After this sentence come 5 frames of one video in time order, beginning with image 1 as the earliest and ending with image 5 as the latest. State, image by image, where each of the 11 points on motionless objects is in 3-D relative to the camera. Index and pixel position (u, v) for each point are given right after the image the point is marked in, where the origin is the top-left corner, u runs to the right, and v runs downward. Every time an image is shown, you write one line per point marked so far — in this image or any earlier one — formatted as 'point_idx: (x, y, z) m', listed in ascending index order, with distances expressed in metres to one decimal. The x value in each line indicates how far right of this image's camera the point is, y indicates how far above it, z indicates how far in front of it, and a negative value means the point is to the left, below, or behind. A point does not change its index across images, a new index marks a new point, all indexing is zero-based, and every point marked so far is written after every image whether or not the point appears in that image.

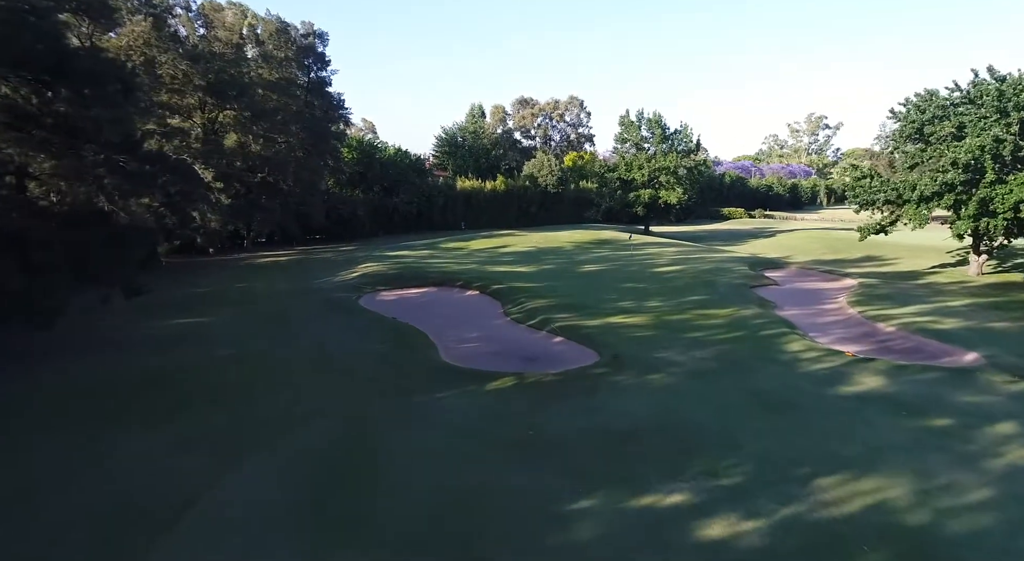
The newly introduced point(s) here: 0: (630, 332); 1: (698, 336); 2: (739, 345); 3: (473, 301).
0: (+2.7, -1.2, +16.2) m
1: (+4.2, -1.3, +16.1) m
2: (+4.9, -1.4, +15.2) m
3: (-1.1, -0.6, +19.9) m
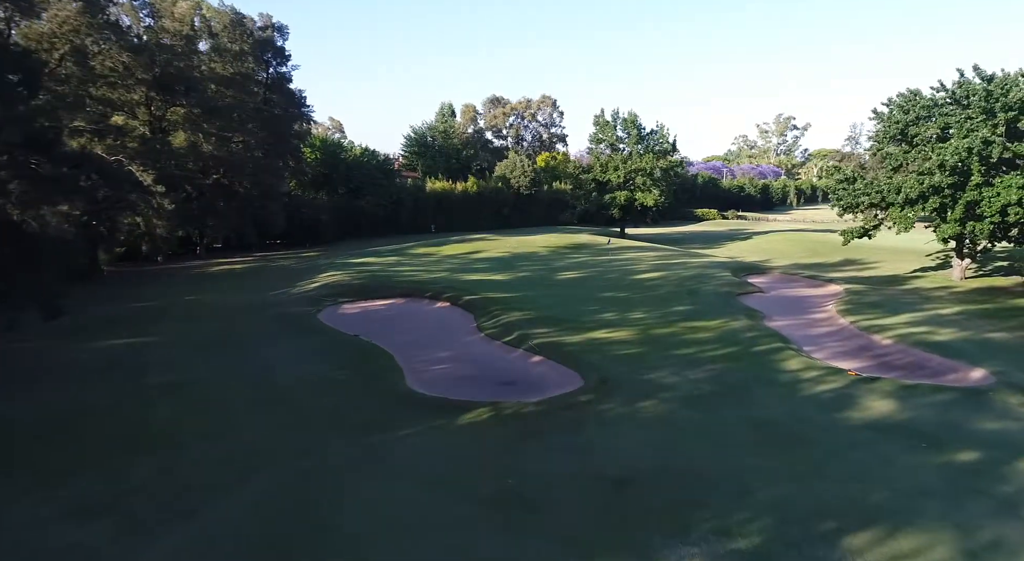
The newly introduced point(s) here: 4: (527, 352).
0: (+2.2, -1.5, +14.9) m
1: (+3.7, -1.5, +14.8) m
2: (+4.4, -1.7, +14.0) m
3: (-1.8, -0.9, +18.4) m
4: (+0.3, -1.5, +14.9) m
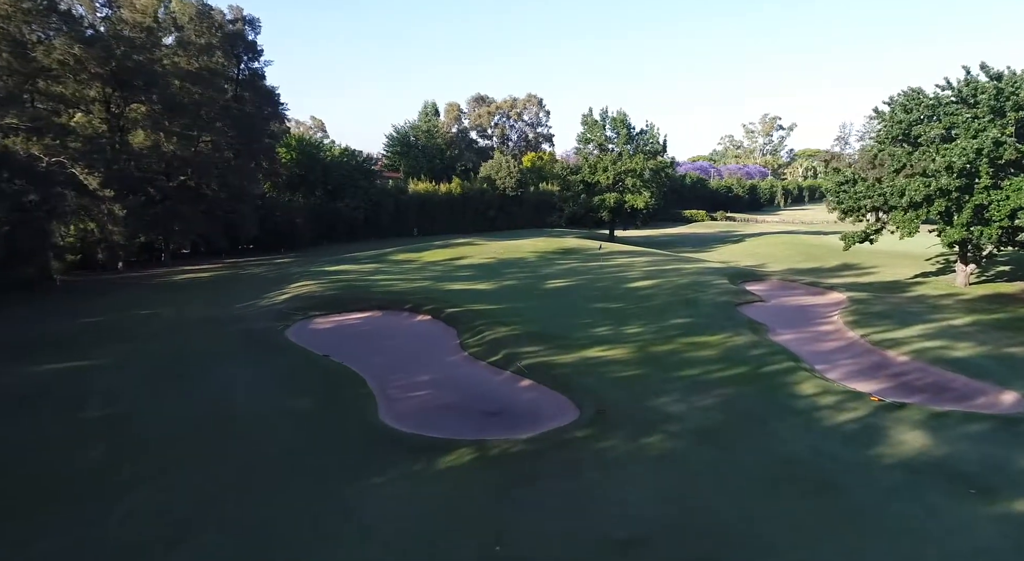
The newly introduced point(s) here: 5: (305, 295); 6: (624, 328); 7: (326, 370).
0: (+1.9, -1.8, +13.5) m
1: (+3.4, -1.8, +13.5) m
2: (+4.2, -2.0, +12.7) m
3: (-2.1, -1.1, +17.0) m
4: (0.0, -1.8, +13.5) m
5: (-5.7, -0.4, +19.2) m
6: (+2.7, -1.2, +17.1) m
7: (-3.5, -1.7, +13.3) m
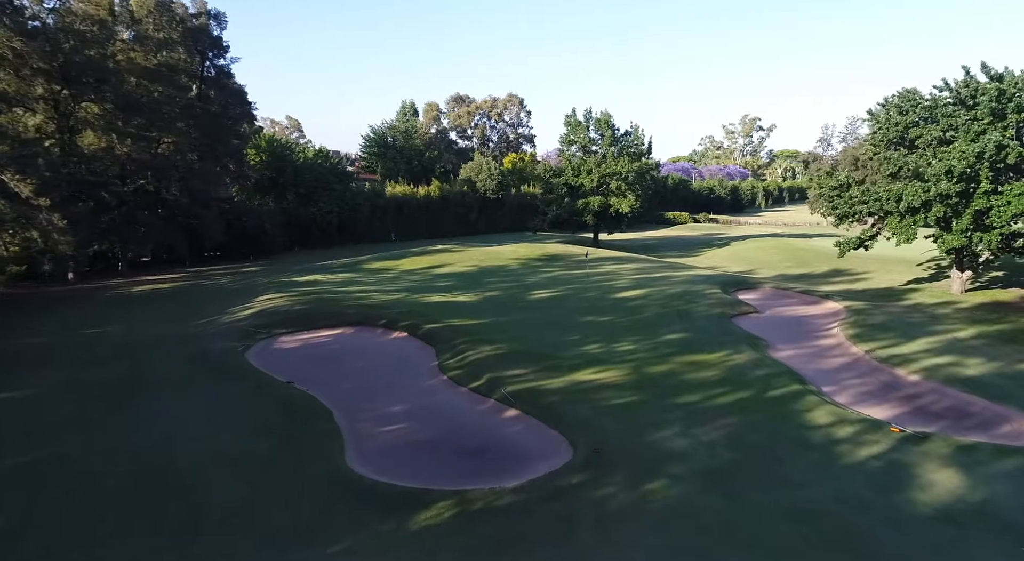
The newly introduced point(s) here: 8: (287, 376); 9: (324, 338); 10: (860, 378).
0: (+1.6, -2.1, +12.3) m
1: (+3.2, -2.1, +12.3) m
2: (+3.9, -2.3, +11.5) m
3: (-2.5, -1.5, +15.7) m
4: (-0.2, -2.1, +12.3) m
5: (-6.1, -0.7, +17.8) m
6: (+2.3, -1.5, +15.9) m
7: (-3.8, -2.1, +11.9) m
8: (-4.3, -1.9, +13.6) m
9: (-4.3, -1.3, +16.2) m
10: (+7.3, -2.0, +14.7) m
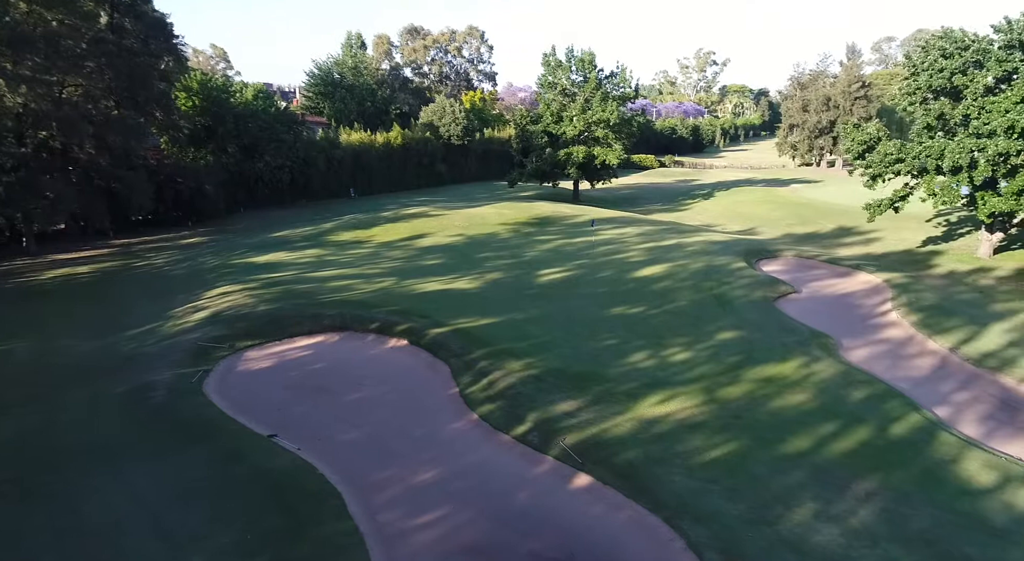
0: (+2.5, -2.3, +9.4) m
1: (+4.0, -2.3, +9.5) m
2: (+4.8, -2.5, +8.8) m
3: (-2.0, -1.5, +12.3) m
4: (+0.6, -2.4, +9.2) m
5: (-5.7, -0.6, +14.0) m
6: (+2.9, -1.4, +12.9) m
7: (-2.9, -2.4, +8.6) m
8: (-3.6, -2.1, +10.2) m
9: (-3.8, -1.3, +12.7) m
10: (+7.9, -1.9, +12.2) m
